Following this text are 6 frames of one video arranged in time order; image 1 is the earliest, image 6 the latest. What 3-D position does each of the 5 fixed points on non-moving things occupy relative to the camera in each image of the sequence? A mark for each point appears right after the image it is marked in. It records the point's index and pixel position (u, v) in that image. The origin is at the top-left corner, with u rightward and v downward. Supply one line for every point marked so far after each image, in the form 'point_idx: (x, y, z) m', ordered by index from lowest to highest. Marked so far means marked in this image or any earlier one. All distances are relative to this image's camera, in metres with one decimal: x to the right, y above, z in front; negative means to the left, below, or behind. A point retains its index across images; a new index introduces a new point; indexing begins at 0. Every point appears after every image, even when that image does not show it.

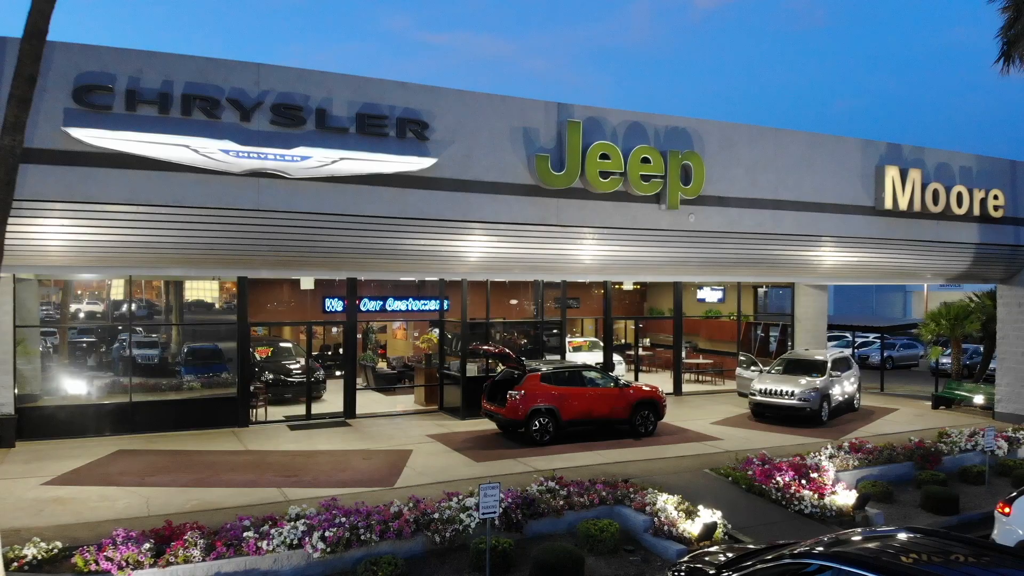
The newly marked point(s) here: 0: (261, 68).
0: (-3.2, +2.8, +9.7) m
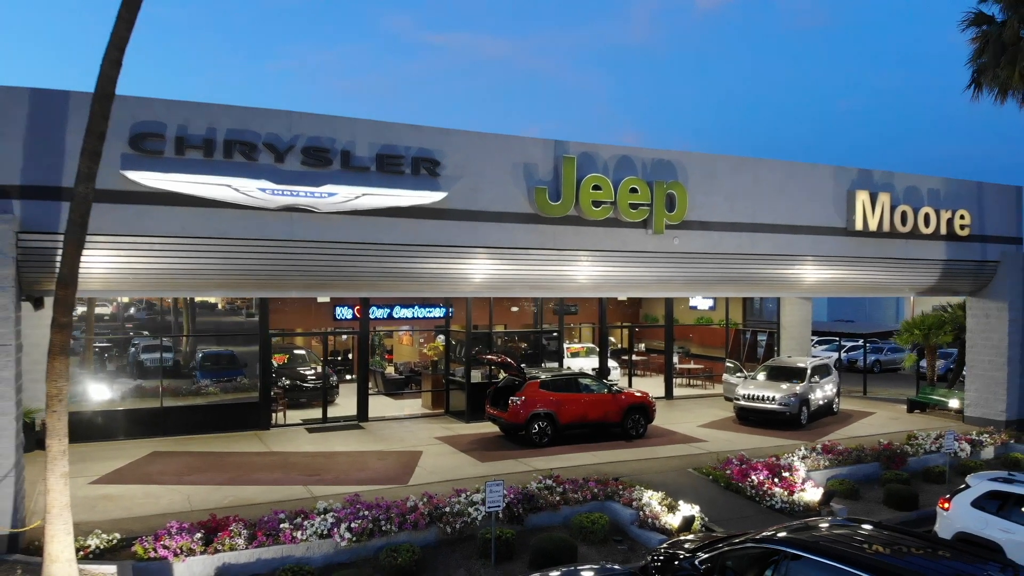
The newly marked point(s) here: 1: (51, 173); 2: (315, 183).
0: (-3.2, +2.5, +10.9) m
1: (-6.1, +1.5, +9.9) m
2: (-2.9, +1.5, +11.0) m
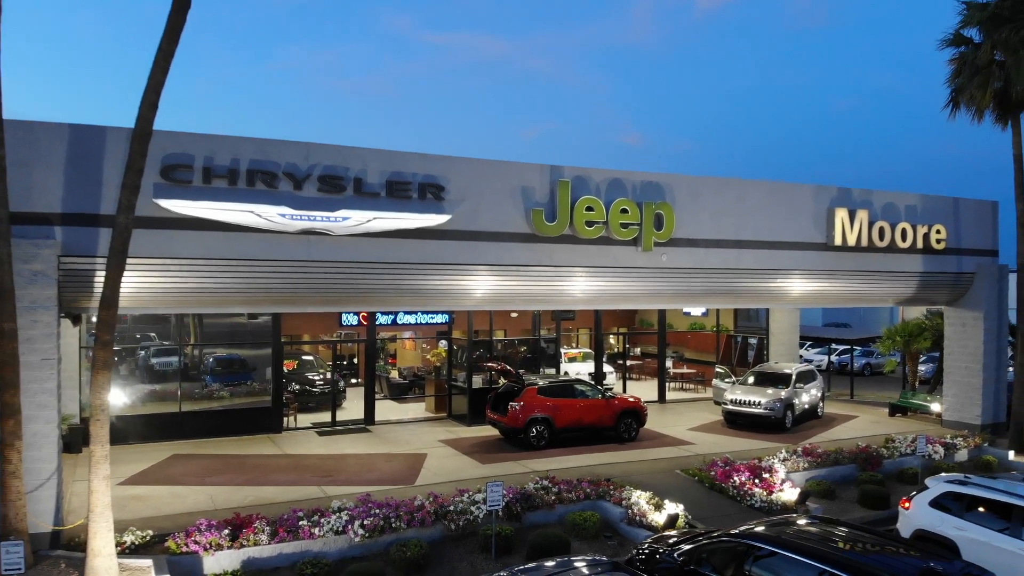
0: (-3.2, +2.3, +11.9) m
1: (-6.1, +1.2, +10.9) m
2: (-2.9, +1.3, +12.0) m
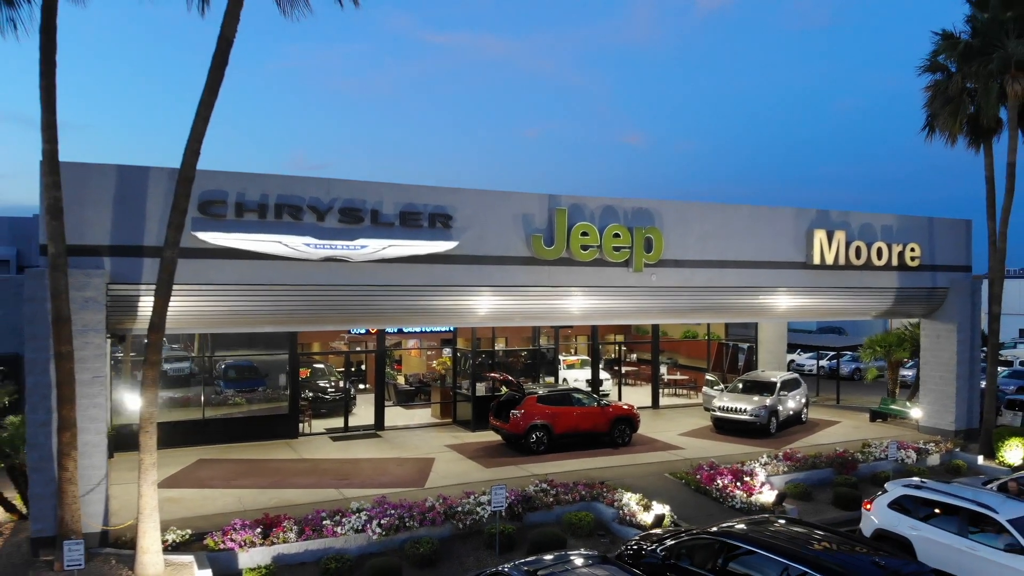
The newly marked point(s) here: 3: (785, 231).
0: (-3.2, +1.9, +13.1) m
1: (-6.1, +0.9, +12.1) m
2: (-2.9, +0.9, +13.2) m
3: (+6.4, +1.4, +17.6) m
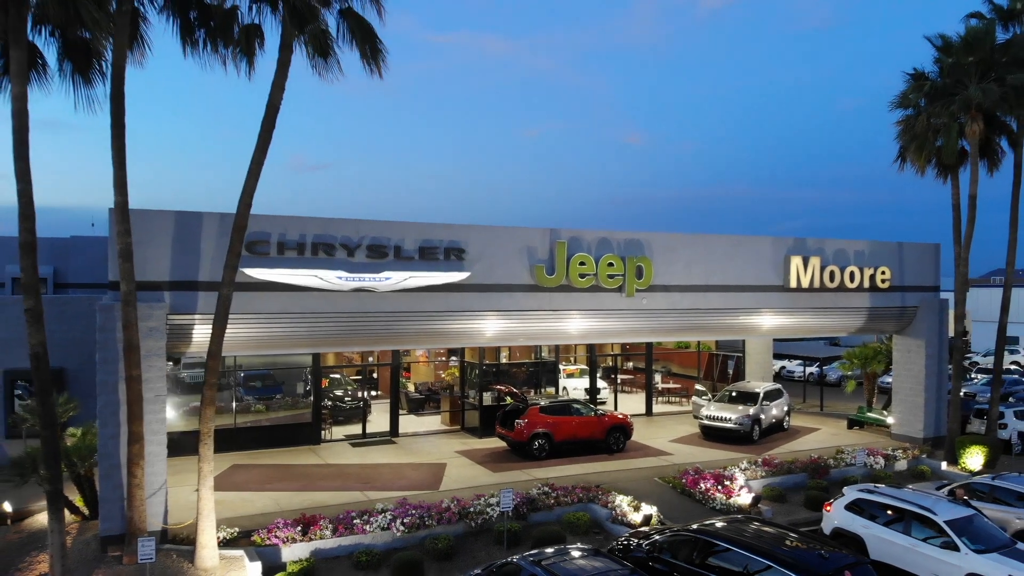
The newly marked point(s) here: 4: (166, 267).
0: (-3.0, +1.3, +14.9) m
1: (-6.0, +0.3, +13.9) m
2: (-2.7, +0.4, +15.0) m
3: (+6.5, +0.8, +19.3) m
4: (-6.3, +0.4, +13.7) m
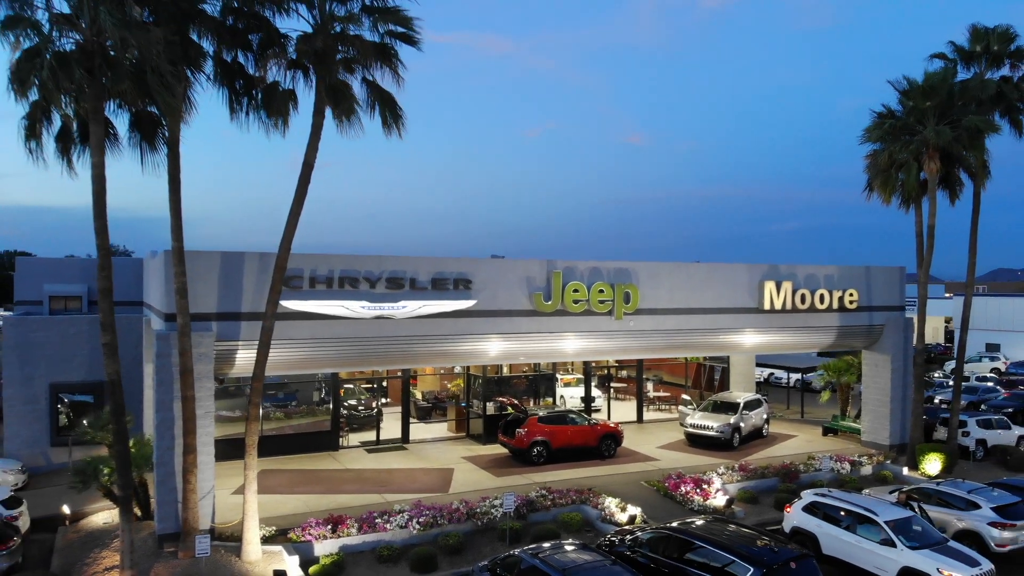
0: (-3.0, +0.7, +16.9) m
1: (-5.9, -0.3, +15.9) m
2: (-2.7, -0.3, +17.0) m
3: (+6.6, +0.2, +21.4) m
4: (-6.3, -0.2, +15.8) m
